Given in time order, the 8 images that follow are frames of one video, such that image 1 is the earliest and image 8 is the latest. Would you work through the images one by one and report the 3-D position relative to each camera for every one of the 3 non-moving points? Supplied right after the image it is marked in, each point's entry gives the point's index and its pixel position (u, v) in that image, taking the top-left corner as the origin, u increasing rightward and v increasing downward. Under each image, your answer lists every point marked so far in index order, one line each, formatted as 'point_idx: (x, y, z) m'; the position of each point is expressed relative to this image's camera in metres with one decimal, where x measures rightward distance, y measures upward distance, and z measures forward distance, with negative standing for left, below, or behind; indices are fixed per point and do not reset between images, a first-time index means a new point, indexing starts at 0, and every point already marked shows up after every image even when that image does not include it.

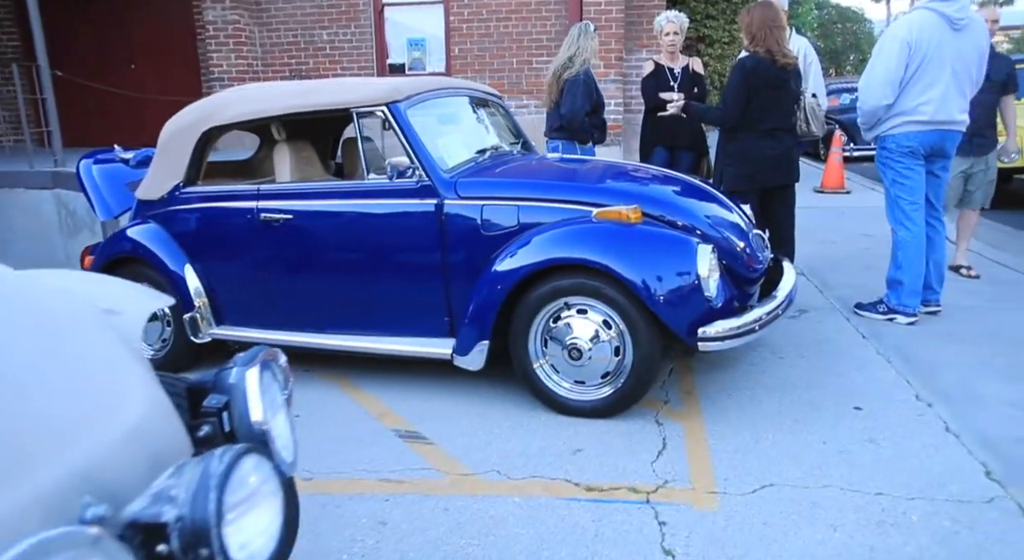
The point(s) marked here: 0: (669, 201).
0: (+0.8, +0.4, +3.8) m
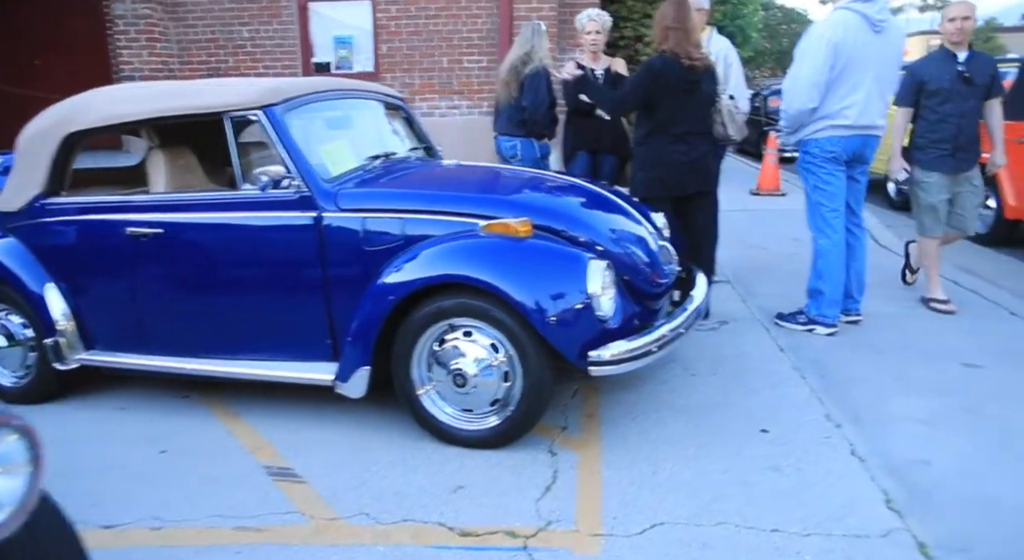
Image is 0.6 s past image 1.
0: (+0.3, +0.3, +3.6) m
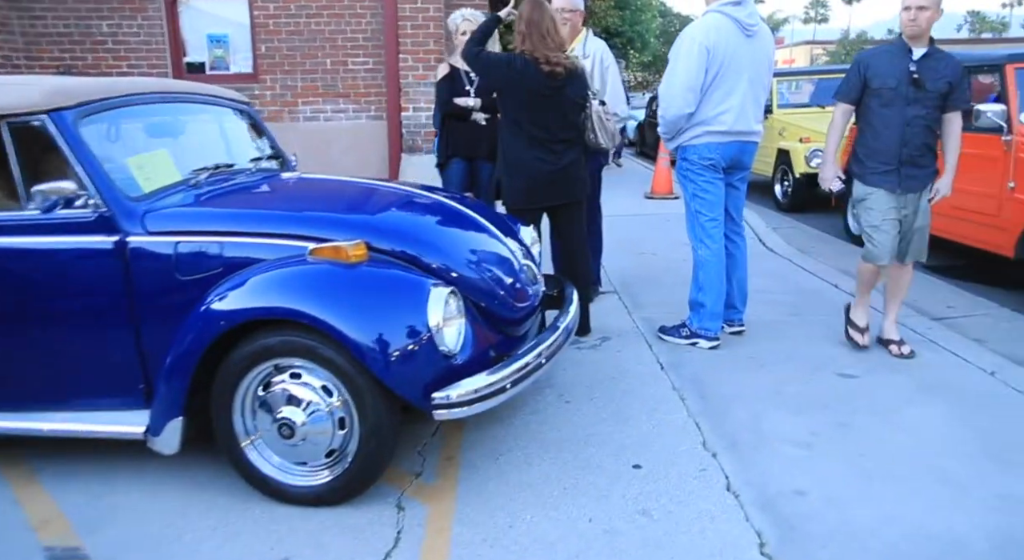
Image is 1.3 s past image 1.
0: (-0.4, +0.2, +3.2) m
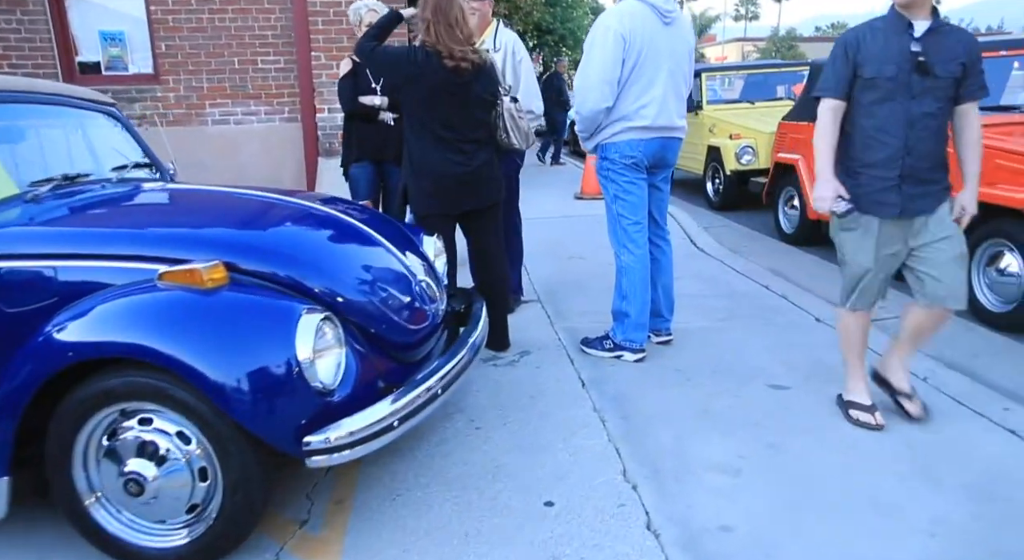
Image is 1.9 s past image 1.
0: (-0.8, +0.1, +2.8) m
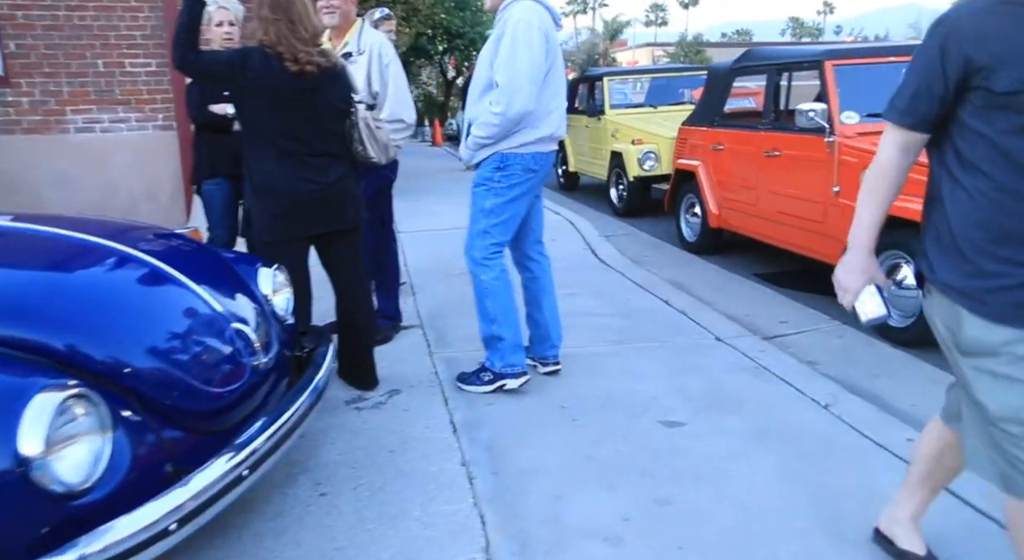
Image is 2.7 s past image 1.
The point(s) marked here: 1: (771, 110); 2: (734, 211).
0: (-1.4, 0.0, +2.2) m
1: (+2.0, +1.3, +5.6) m
2: (+1.9, +0.6, +6.1) m
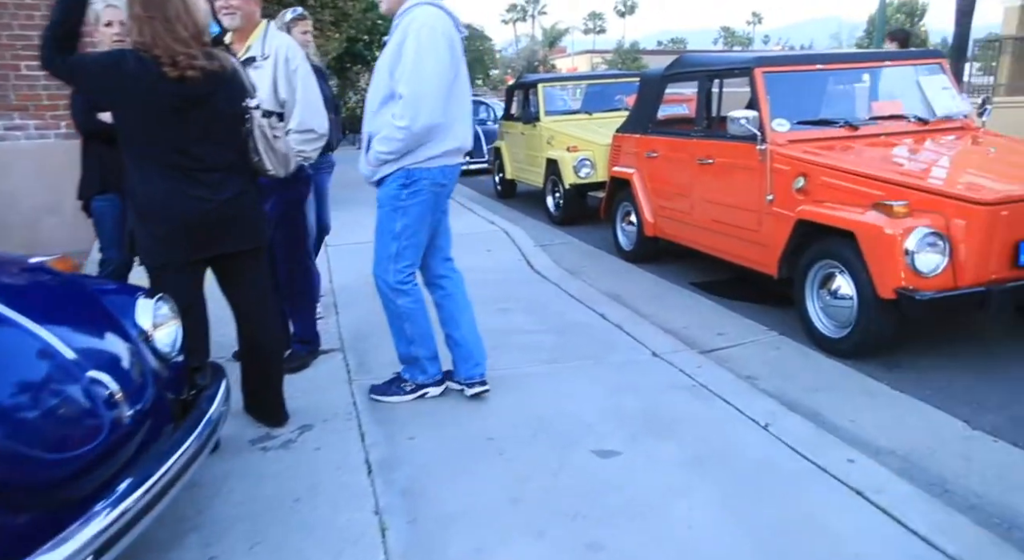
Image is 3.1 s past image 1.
0: (-1.6, -0.2, +1.8) m
1: (+1.4, +1.2, +5.5) m
2: (+1.3, +0.5, +6.0) m
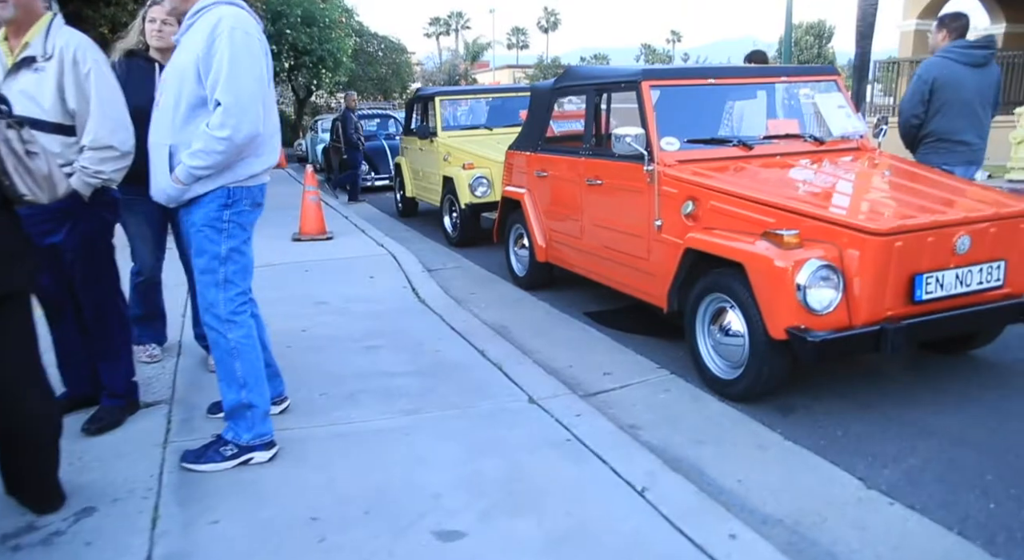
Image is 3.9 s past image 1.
0: (-2.1, -0.3, +1.1) m
1: (+0.6, +1.0, +5.1) m
2: (+0.4, +0.3, +5.5) m
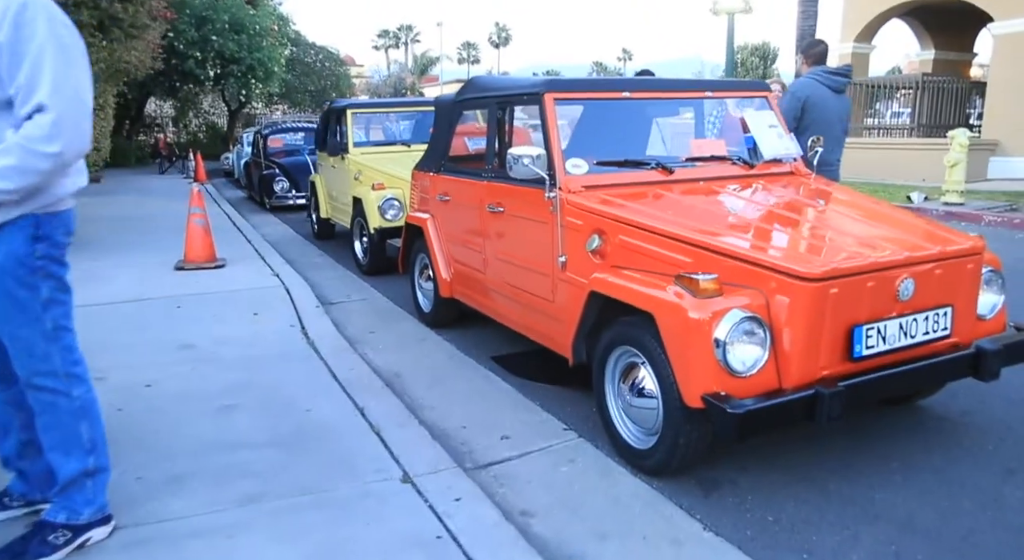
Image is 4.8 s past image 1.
0: (-2.5, -0.5, +0.3) m
1: (-0.1, +0.8, +4.5) m
2: (-0.3, 0.0, +4.9) m
